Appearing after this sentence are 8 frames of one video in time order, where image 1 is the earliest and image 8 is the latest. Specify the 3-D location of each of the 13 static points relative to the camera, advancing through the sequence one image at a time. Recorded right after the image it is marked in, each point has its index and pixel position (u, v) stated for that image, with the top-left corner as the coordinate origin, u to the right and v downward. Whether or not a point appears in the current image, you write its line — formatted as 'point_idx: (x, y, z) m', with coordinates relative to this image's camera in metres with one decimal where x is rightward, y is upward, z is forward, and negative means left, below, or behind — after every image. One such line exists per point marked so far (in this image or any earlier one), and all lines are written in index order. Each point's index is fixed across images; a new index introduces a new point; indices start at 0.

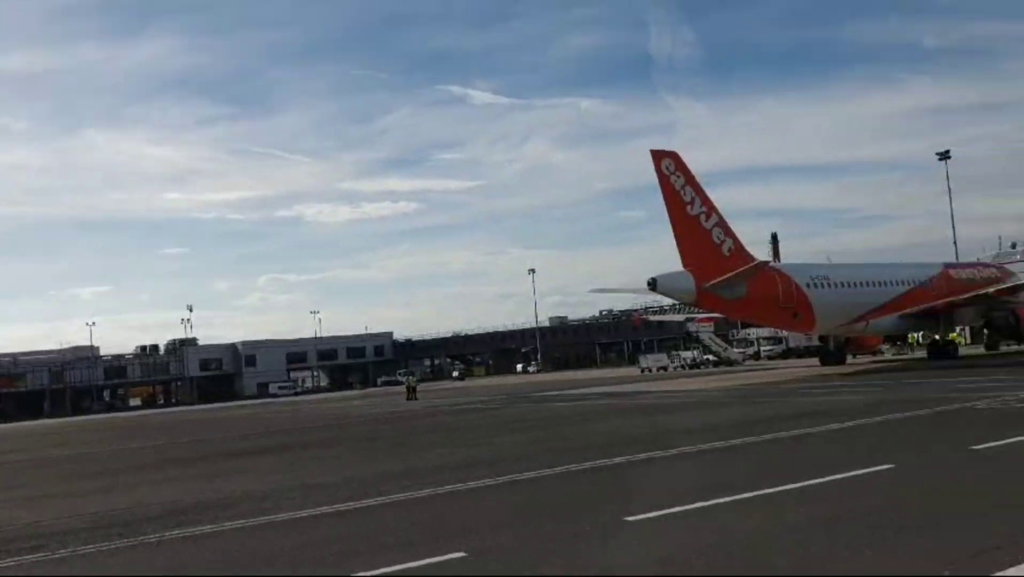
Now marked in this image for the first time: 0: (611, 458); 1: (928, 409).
0: (+1.8, -2.8, +15.9) m
1: (+8.6, -2.5, +19.4) m
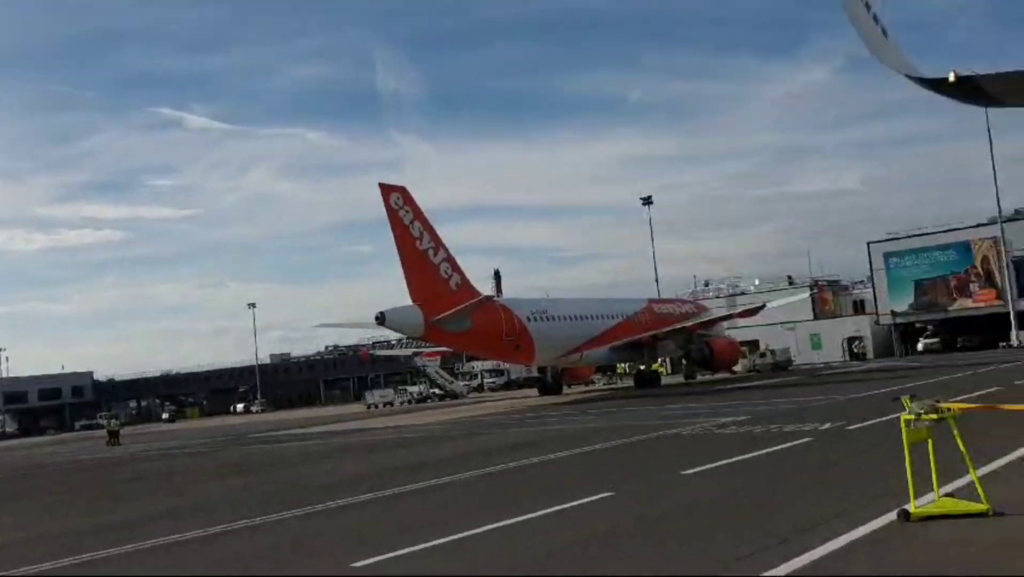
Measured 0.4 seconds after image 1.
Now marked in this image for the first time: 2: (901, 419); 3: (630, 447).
0: (-2.7, -3.4, +15.3) m
1: (+2.8, -3.2, +20.6) m
2: (+3.4, -1.1, +8.3) m
3: (+2.3, -3.1, +18.7) m
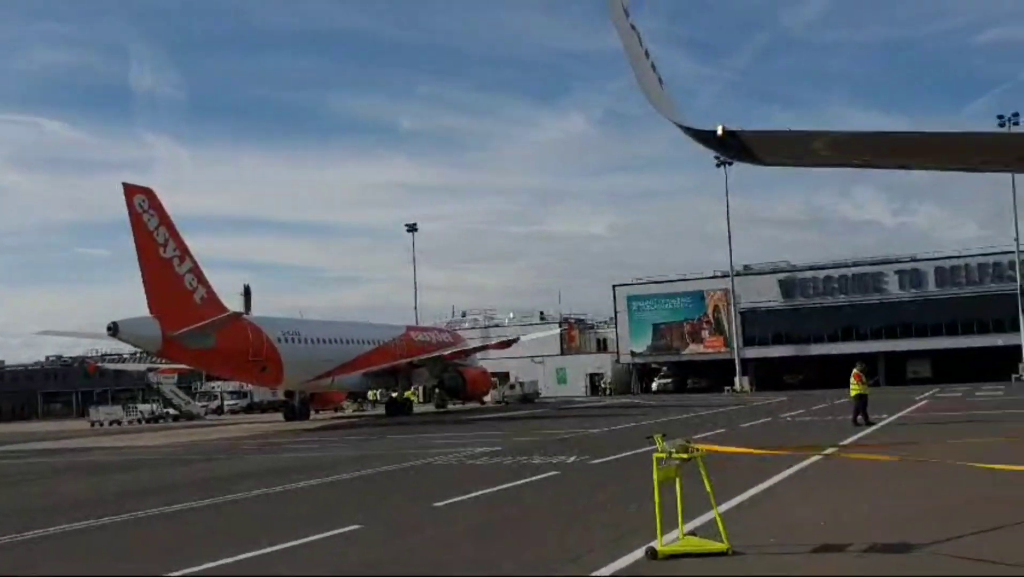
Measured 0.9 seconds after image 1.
0: (-6.5, -3.4, +13.5) m
1: (-2.5, -3.7, +20.0) m
2: (+1.2, -1.5, +8.3) m
3: (-2.5, -3.5, +18.0) m
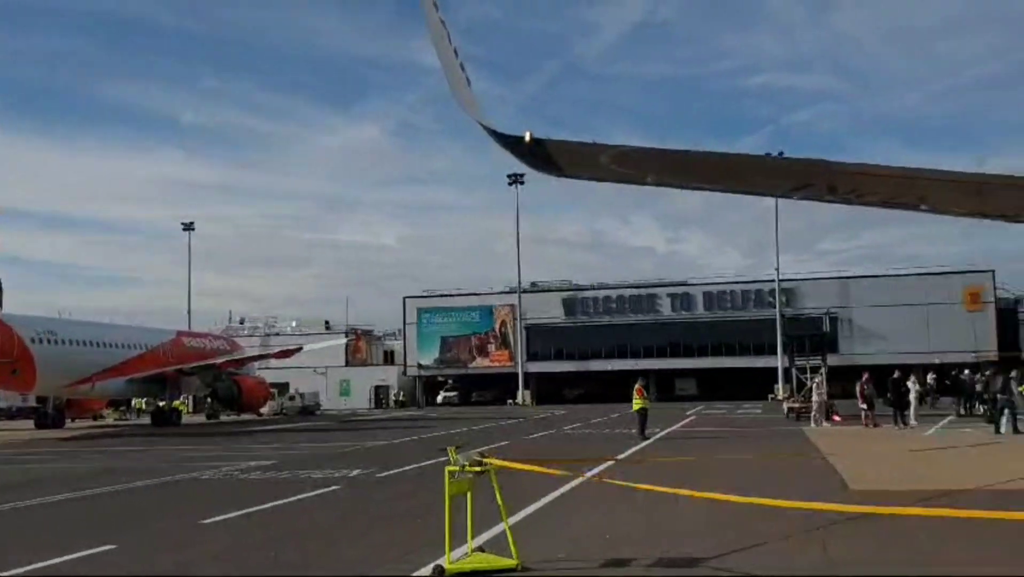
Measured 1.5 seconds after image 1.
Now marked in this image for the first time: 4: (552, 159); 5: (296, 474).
0: (-9.3, -3.1, +11.3) m
1: (-6.8, -3.7, +18.5) m
2: (-0.5, -1.5, +7.9) m
3: (-6.4, -3.5, +16.5) m
4: (+0.4, +1.2, +8.7) m
5: (-4.1, -3.5, +18.2) m
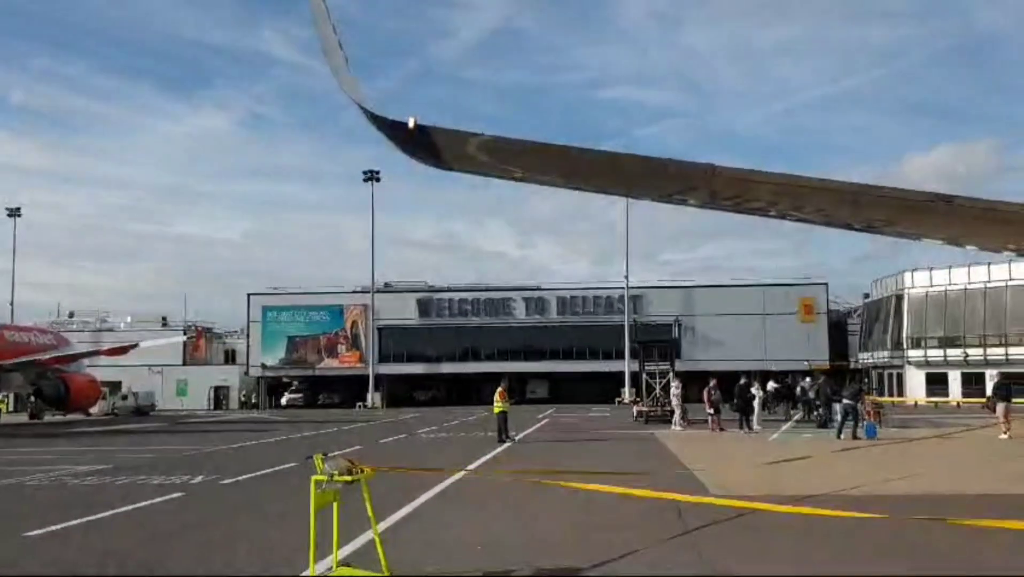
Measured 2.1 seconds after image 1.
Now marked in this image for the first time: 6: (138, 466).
0: (-10.7, -2.8, +9.2) m
1: (-9.4, -3.5, +16.7) m
2: (-1.5, -1.4, +7.3) m
3: (-8.7, -3.3, +14.9) m
4: (-0.7, +1.2, +8.2) m
5: (-6.6, -3.4, +16.9) m
6: (-7.7, -3.7, +19.8) m
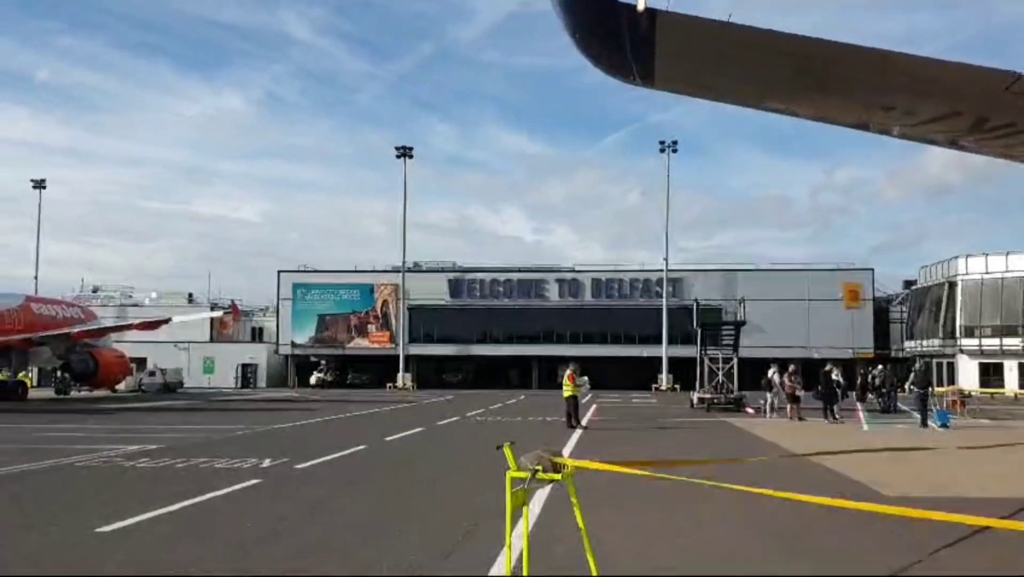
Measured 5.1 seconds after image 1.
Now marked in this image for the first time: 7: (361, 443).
0: (-9.3, -2.3, +7.6) m
1: (-7.8, -2.8, +15.1) m
2: (0.0, -1.1, +5.5) m
3: (-7.1, -2.7, +13.2) m
4: (+0.9, +1.6, +6.4) m
5: (-5.0, -2.8, +15.2) m
6: (-6.1, -3.0, +18.2) m
7: (-3.0, -3.1, +19.0) m
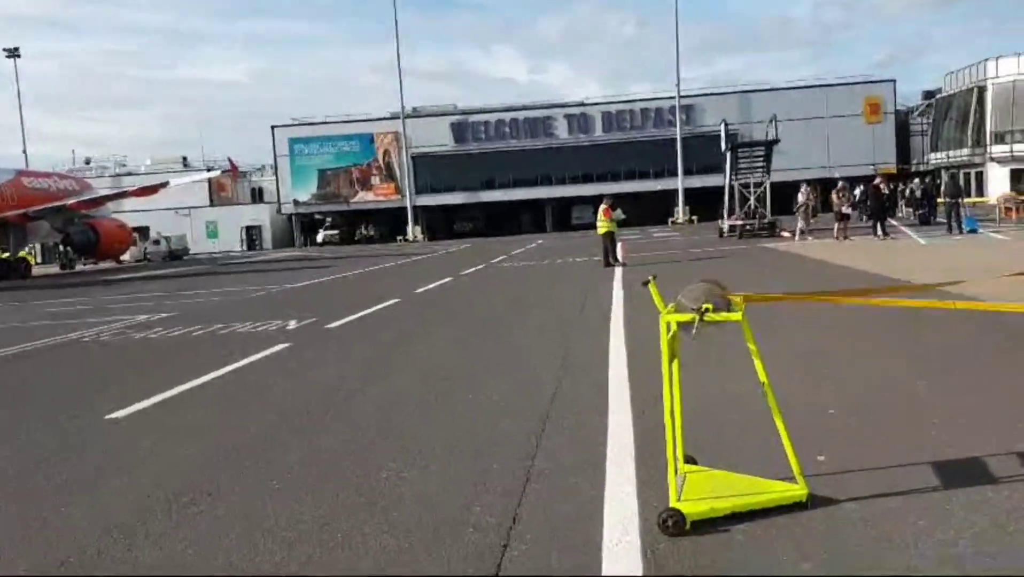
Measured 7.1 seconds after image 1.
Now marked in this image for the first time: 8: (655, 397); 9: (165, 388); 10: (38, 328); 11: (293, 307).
0: (-8.5, -1.6, +6.3) m
1: (-7.1, -0.8, +13.7) m
2: (+0.6, -0.1, +3.9) m
3: (-6.4, -0.9, +11.9) m
4: (+1.3, +2.7, +4.4) m
5: (-4.3, -0.6, +13.8) m
6: (-5.3, -0.4, +16.8) m
7: (-2.3, -0.1, +17.6) m
8: (+0.7, -0.7, +6.8) m
9: (-3.5, -1.0, +9.3) m
10: (-8.3, -0.7, +16.0) m
11: (-3.9, -0.3, +16.4) m
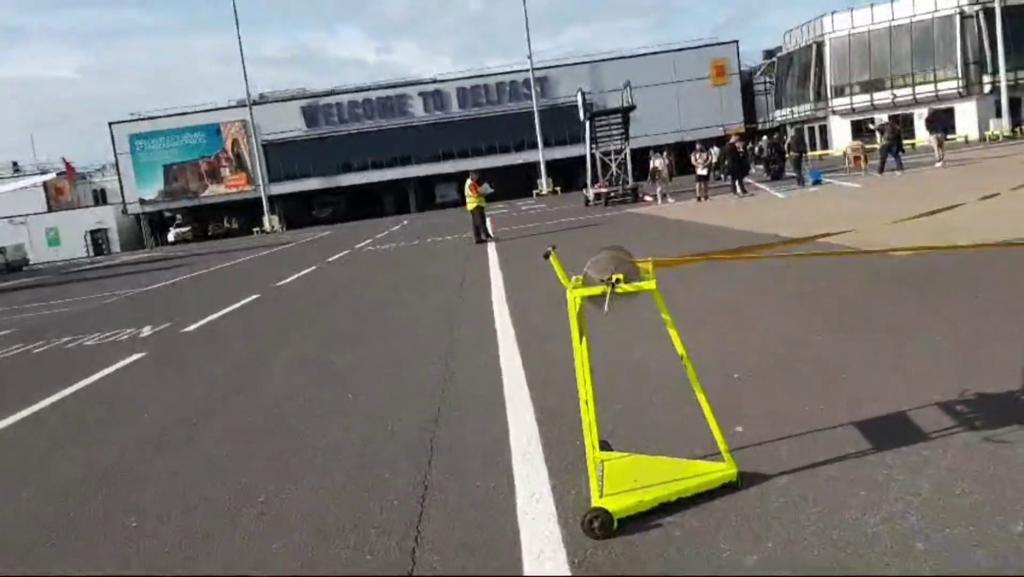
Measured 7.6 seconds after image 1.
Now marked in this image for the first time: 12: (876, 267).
0: (-9.0, -2.2, +4.6) m
1: (-8.7, -1.2, +12.1) m
2: (+0.2, 0.0, +3.4) m
3: (-7.7, -1.3, +10.4) m
4: (+0.6, +2.9, +3.9) m
5: (-6.0, -0.7, +12.6) m
6: (-7.4, -0.6, +15.4) m
7: (-4.5, -0.1, +16.6) m
8: (-0.1, -0.6, +6.4) m
9: (-4.6, -1.1, +8.3) m
10: (-10.3, -1.2, +14.2) m
11: (-5.9, -0.4, +15.2) m
12: (+3.3, +0.2, +9.8) m
